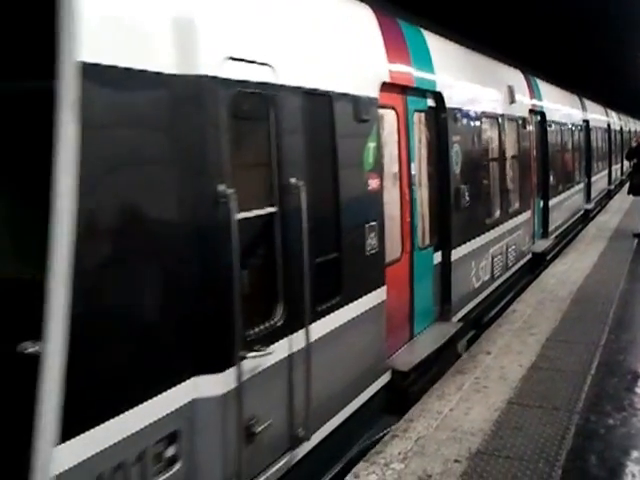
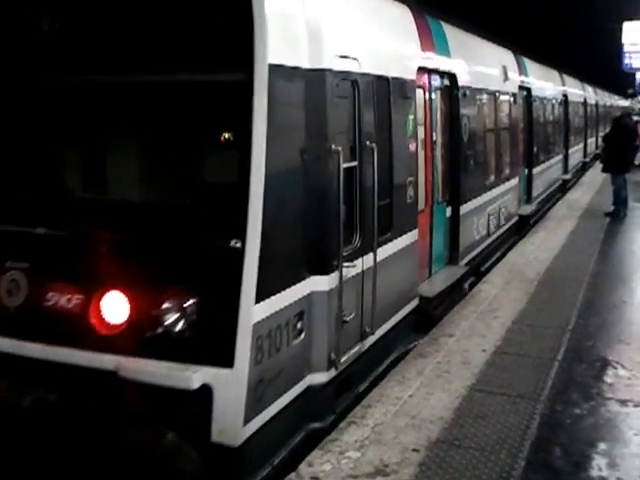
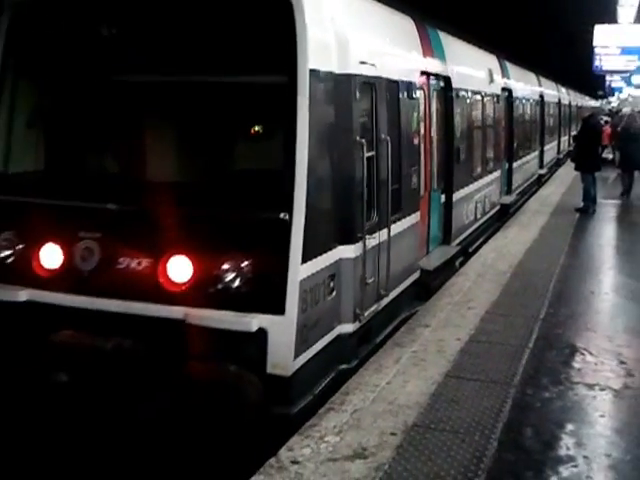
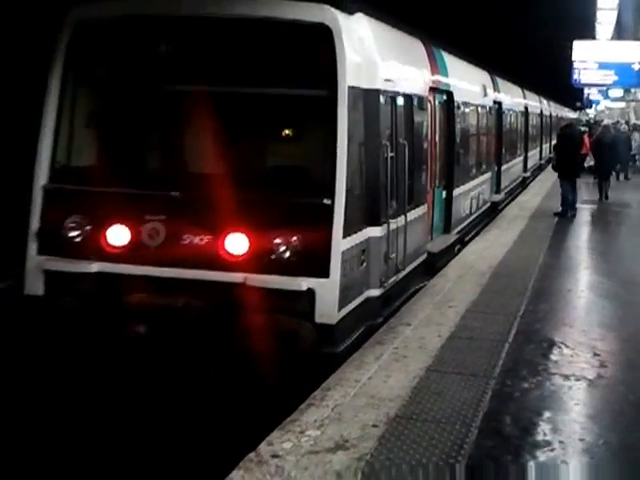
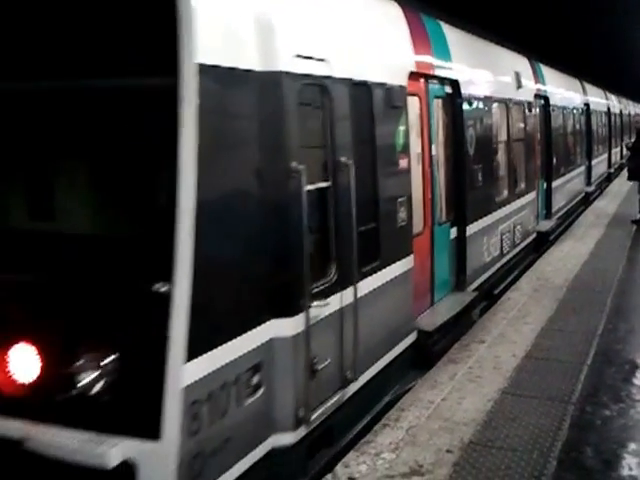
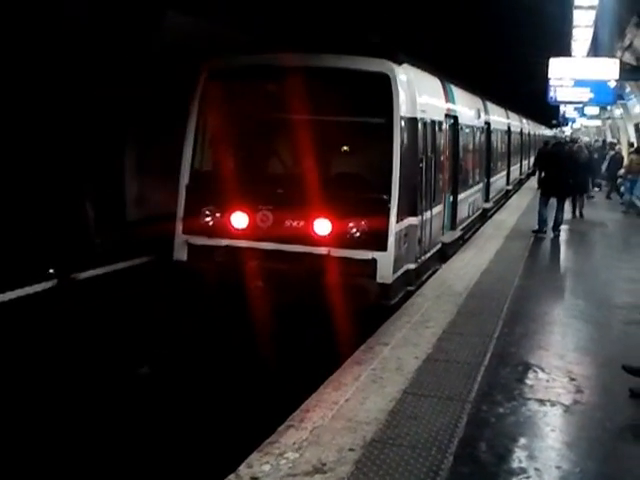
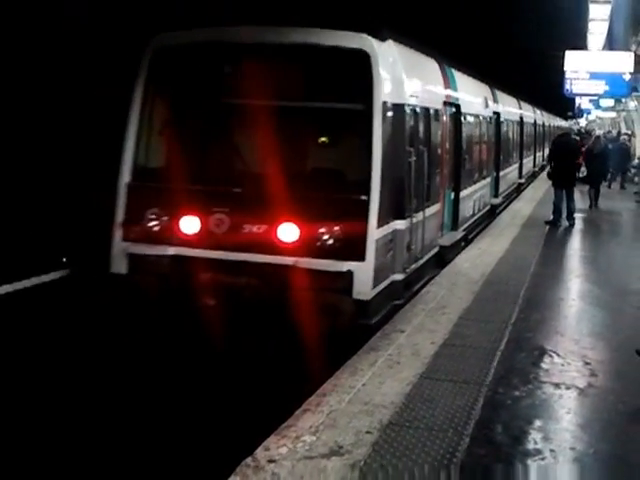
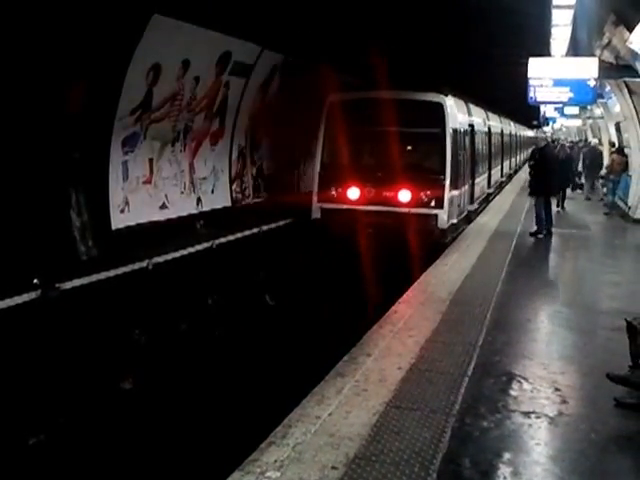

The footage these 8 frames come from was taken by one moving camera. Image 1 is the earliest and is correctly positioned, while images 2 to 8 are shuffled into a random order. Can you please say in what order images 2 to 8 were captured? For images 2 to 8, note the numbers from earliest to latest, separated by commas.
5, 2, 3, 4, 7, 6, 8
